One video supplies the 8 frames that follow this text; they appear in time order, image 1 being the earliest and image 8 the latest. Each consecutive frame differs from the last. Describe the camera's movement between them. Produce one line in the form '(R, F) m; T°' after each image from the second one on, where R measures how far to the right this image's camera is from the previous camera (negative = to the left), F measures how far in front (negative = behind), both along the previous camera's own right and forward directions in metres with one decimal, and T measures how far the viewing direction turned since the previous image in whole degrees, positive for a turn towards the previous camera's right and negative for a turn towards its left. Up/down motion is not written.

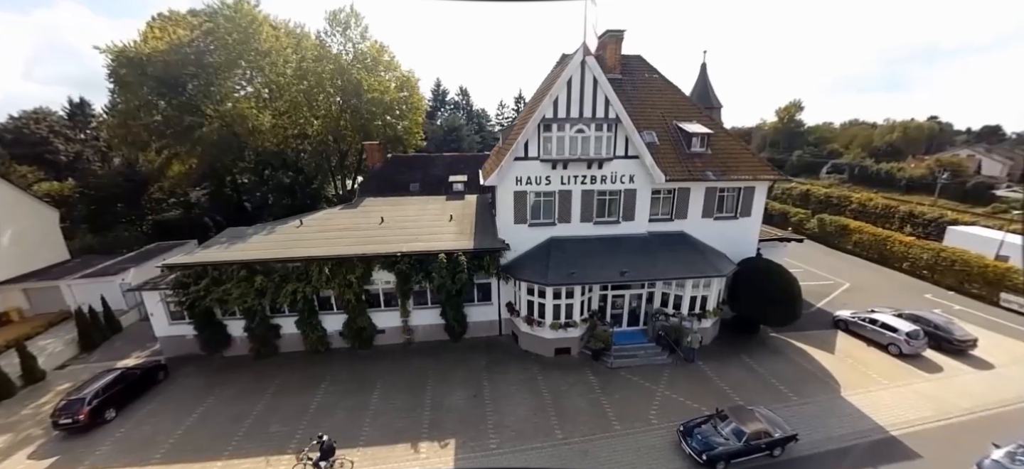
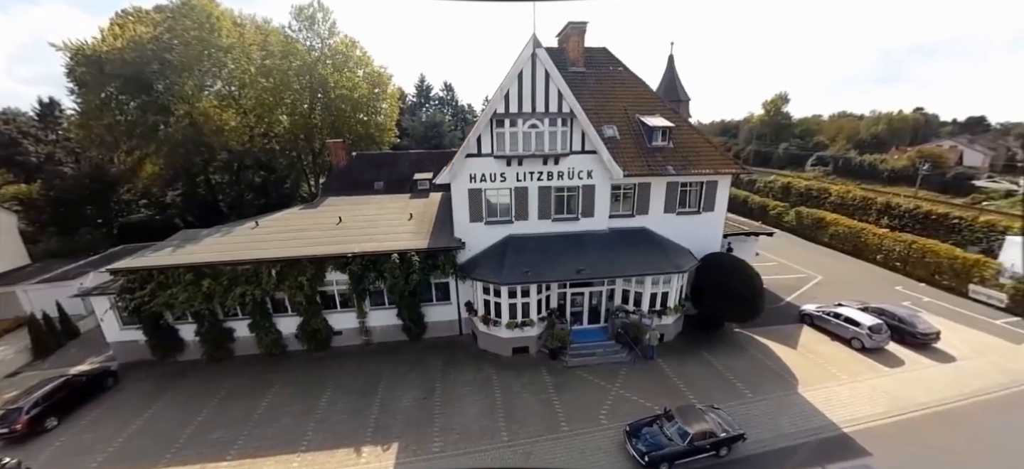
(+2.0, +0.4) m; 0°
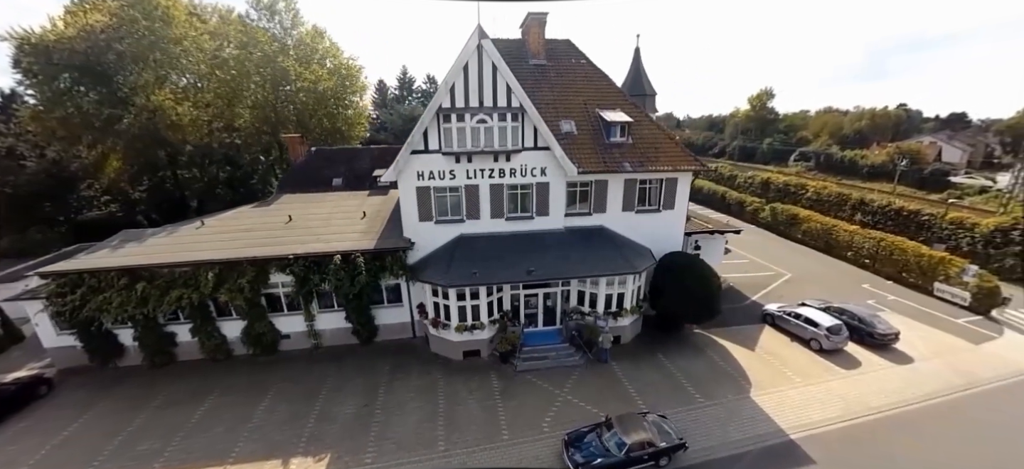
(+2.1, +0.6) m; +1°
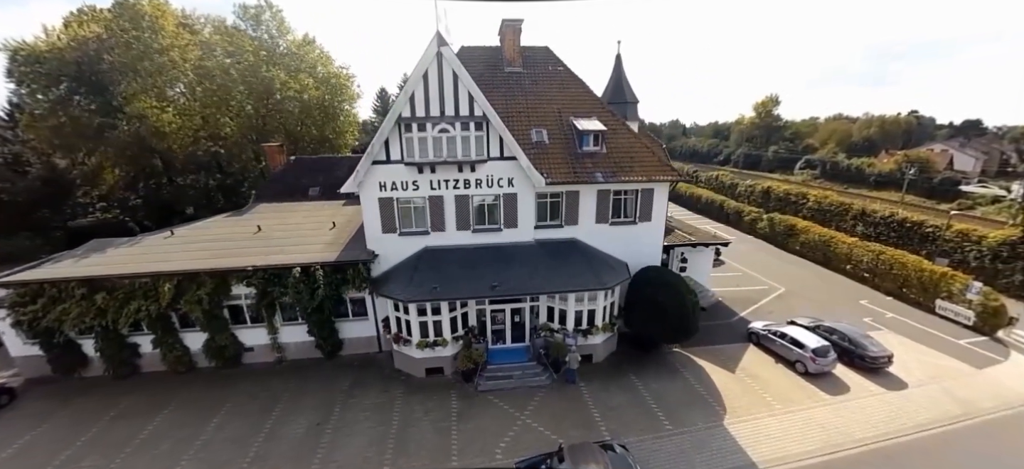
(+2.0, +0.6) m; -1°
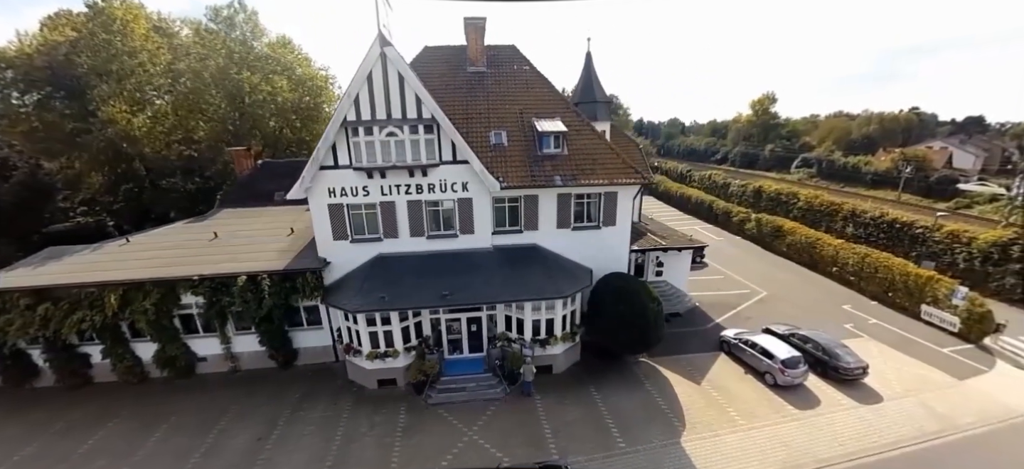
(+2.2, +0.6) m; -1°
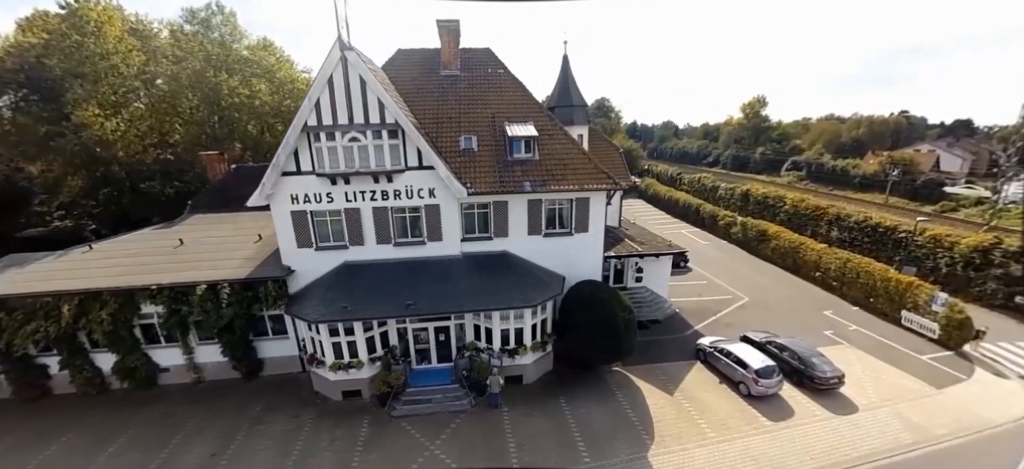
(+1.3, +0.3) m; 0°
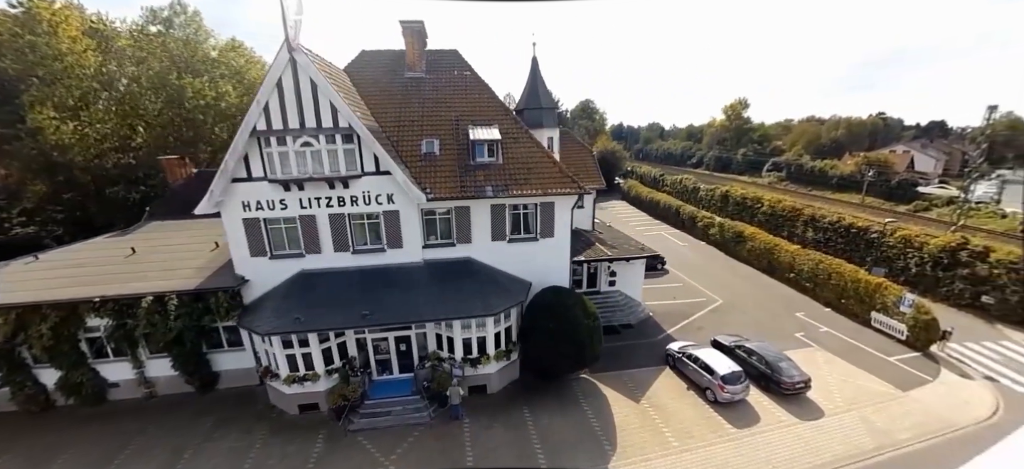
(+1.3, +0.3) m; +1°
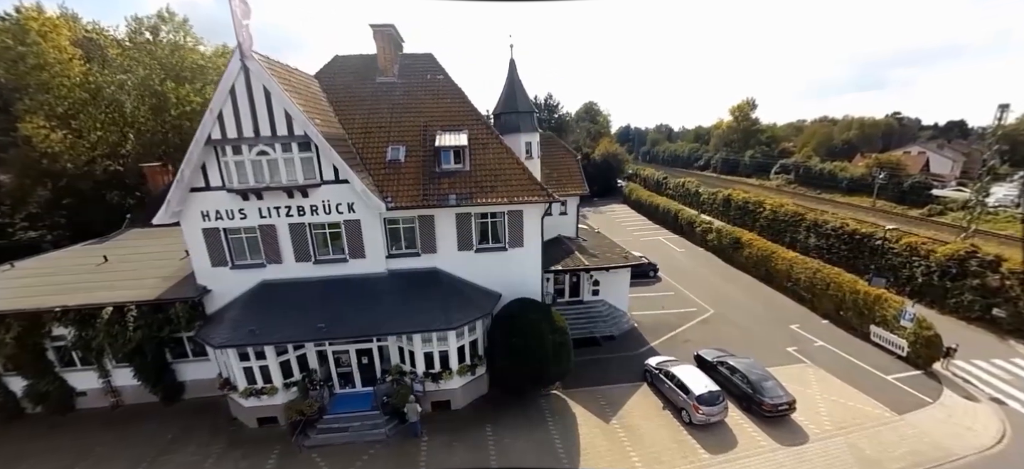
(+1.9, +0.6) m; -2°
